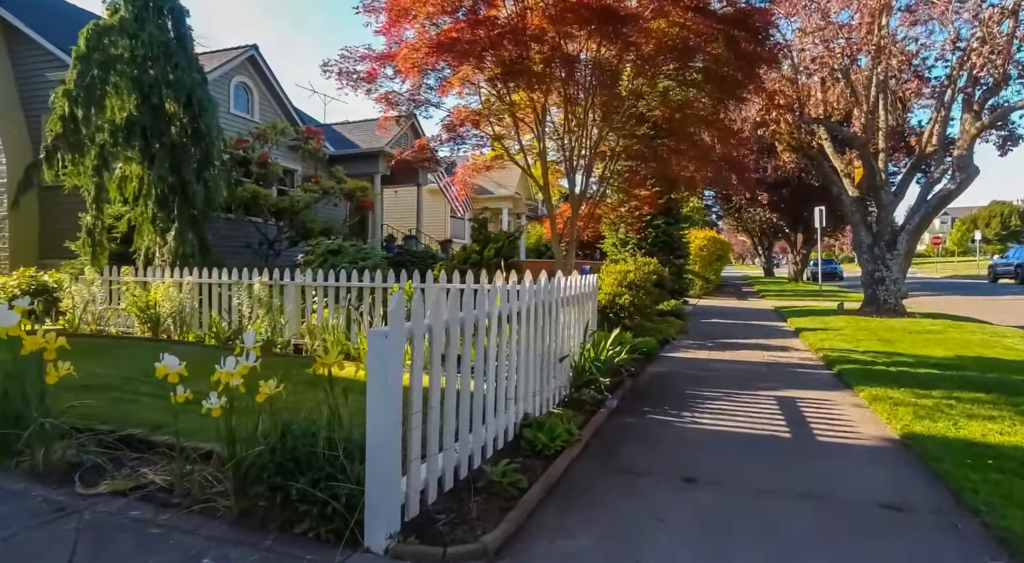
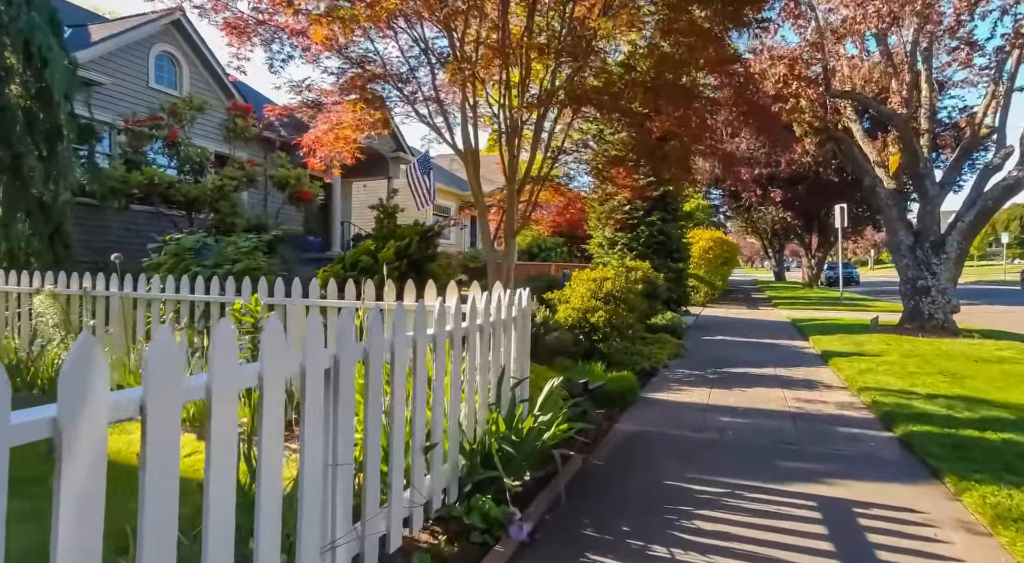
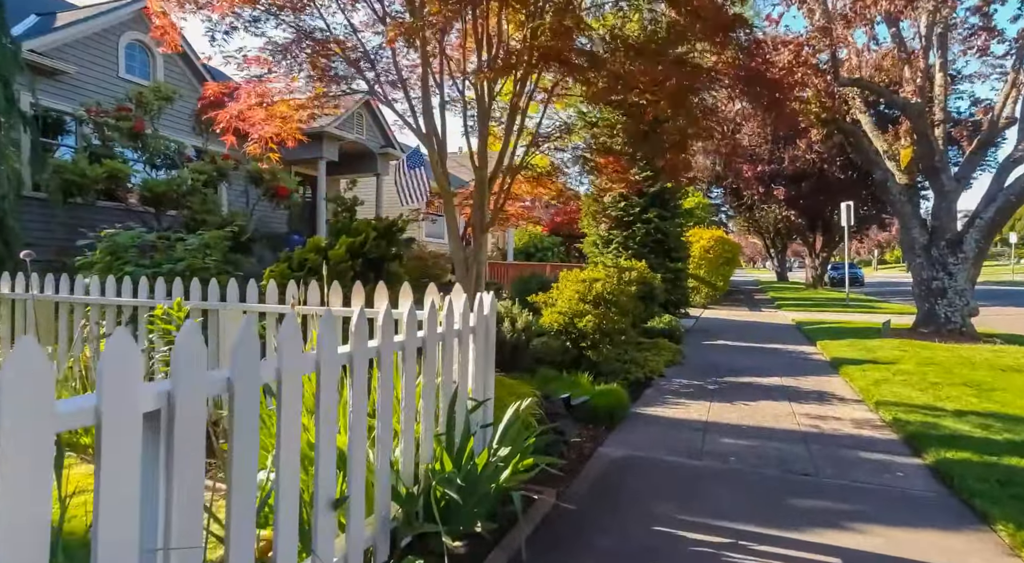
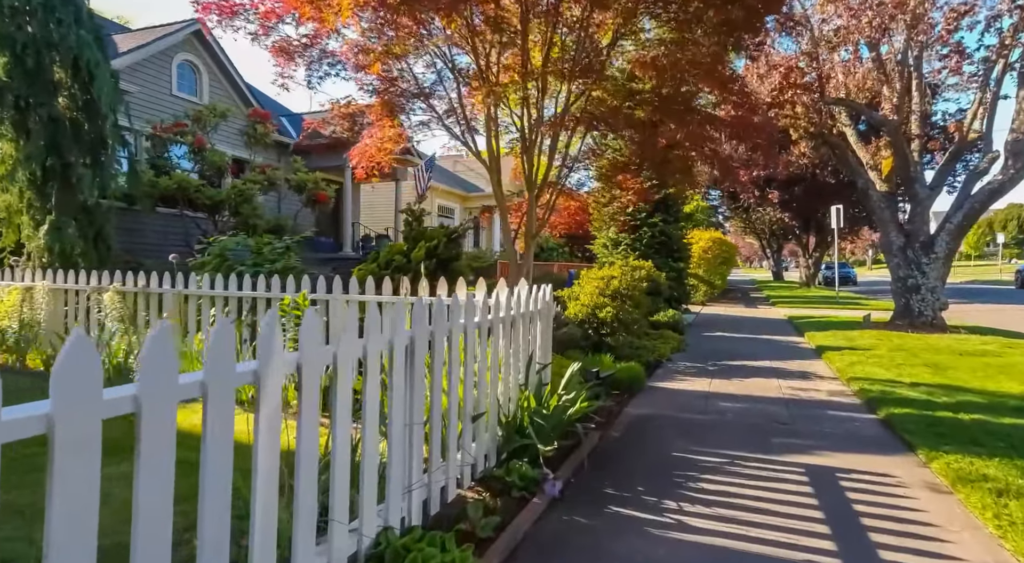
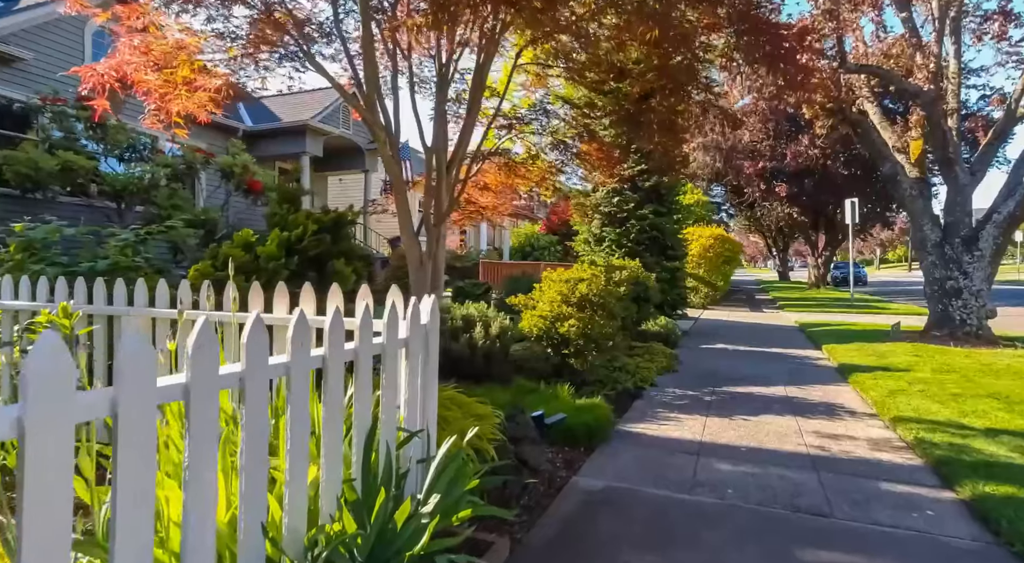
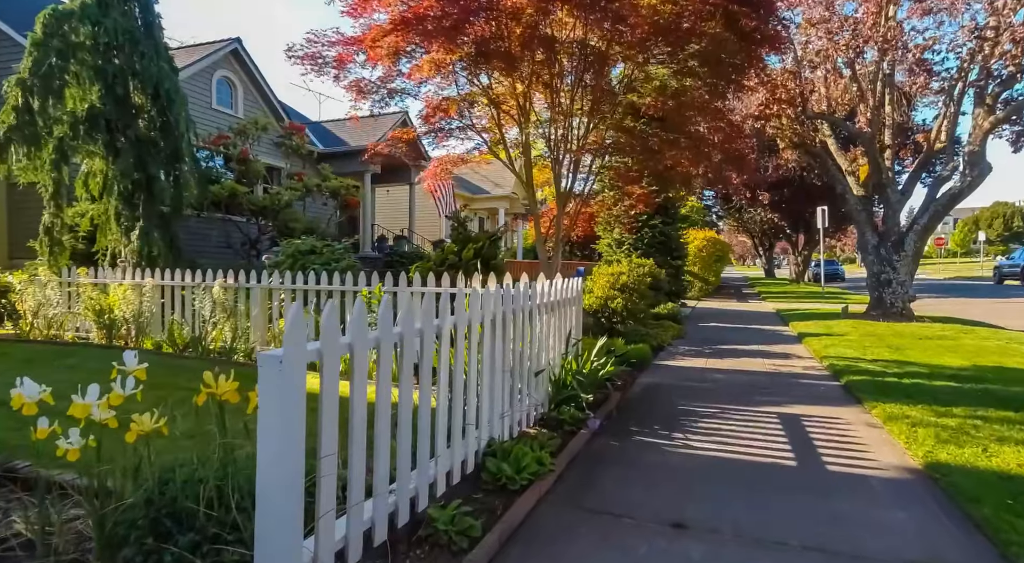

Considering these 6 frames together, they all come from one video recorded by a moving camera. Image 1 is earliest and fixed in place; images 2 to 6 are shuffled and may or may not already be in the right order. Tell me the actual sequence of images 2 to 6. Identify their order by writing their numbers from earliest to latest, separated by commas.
6, 4, 2, 3, 5
